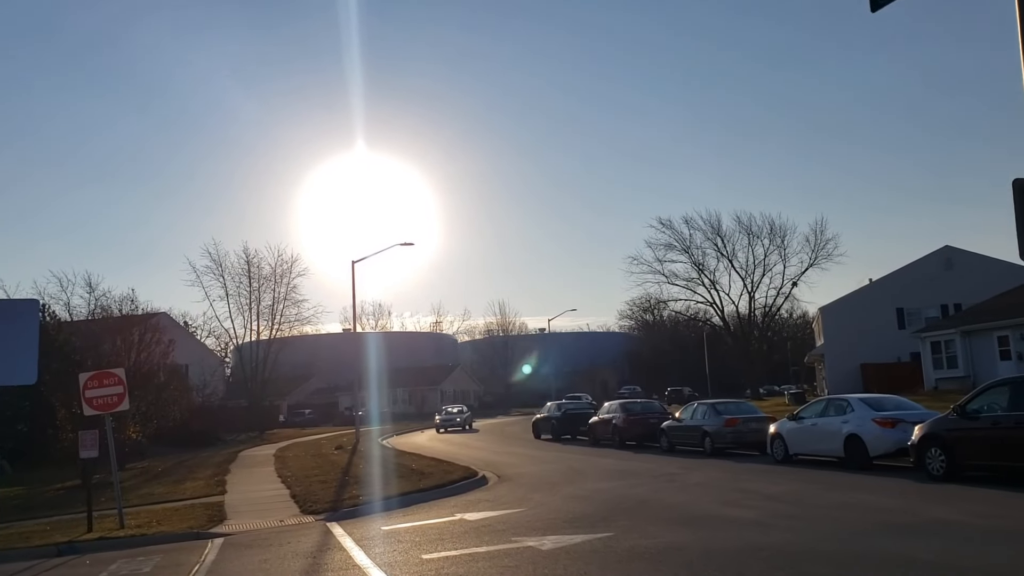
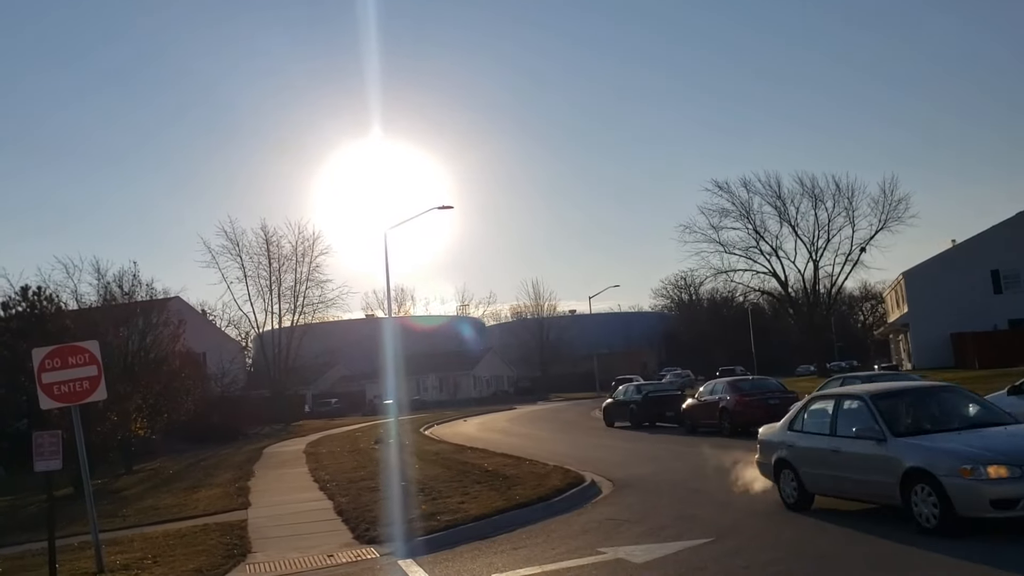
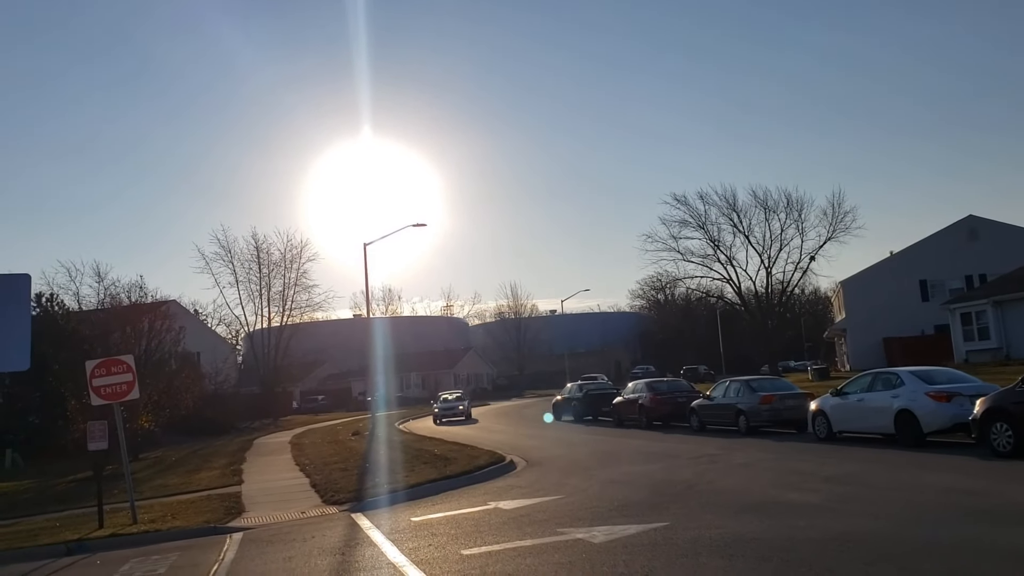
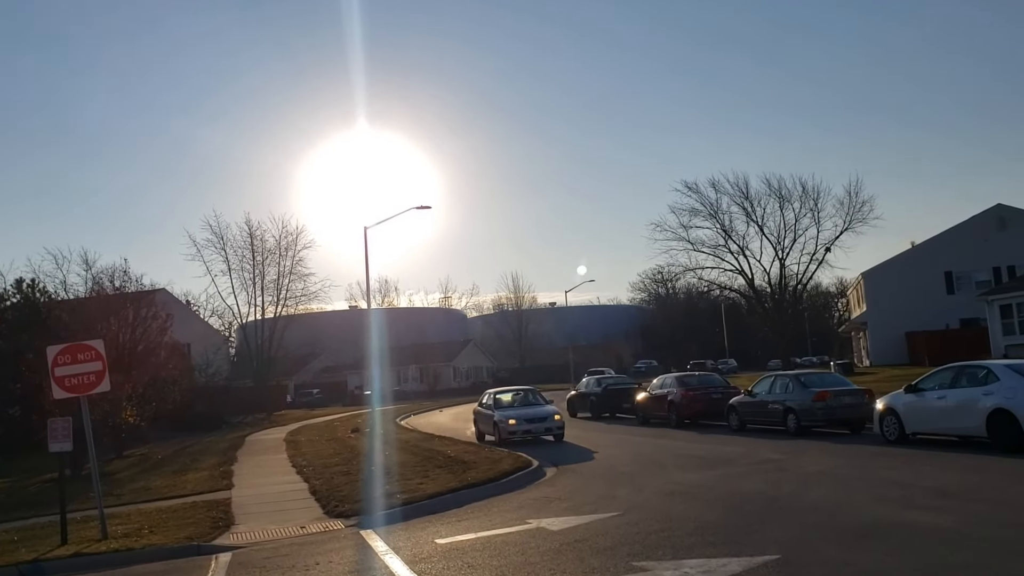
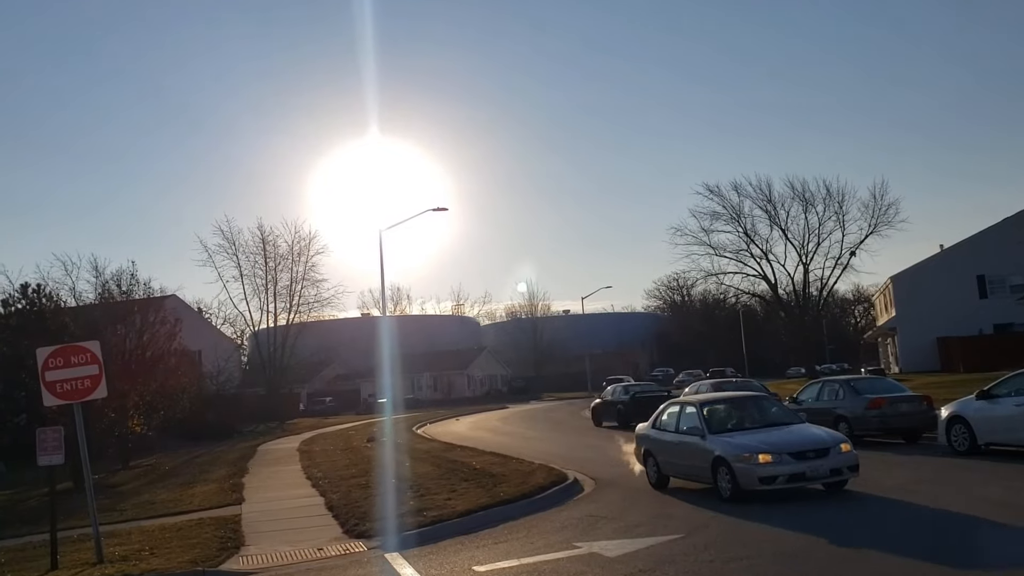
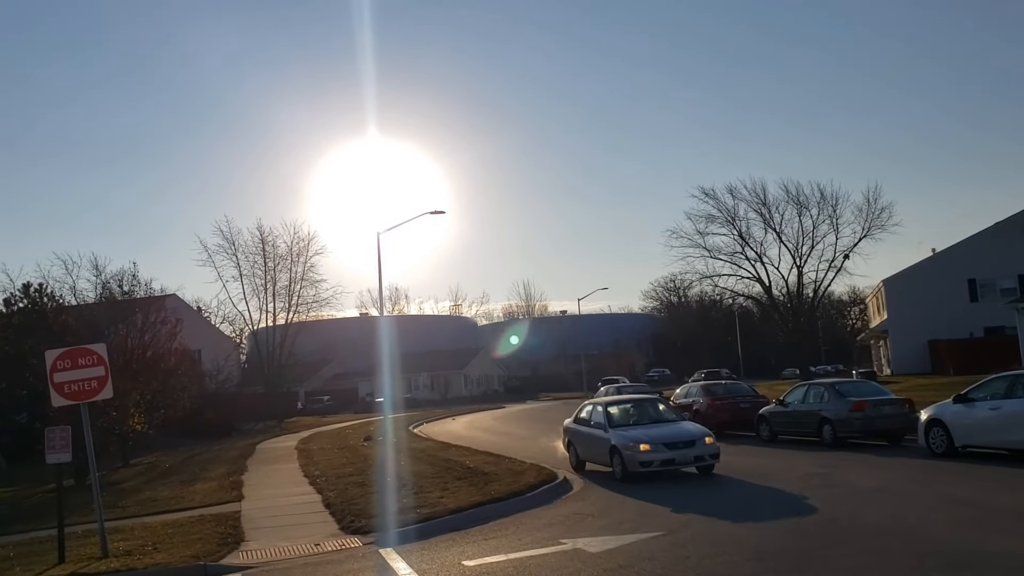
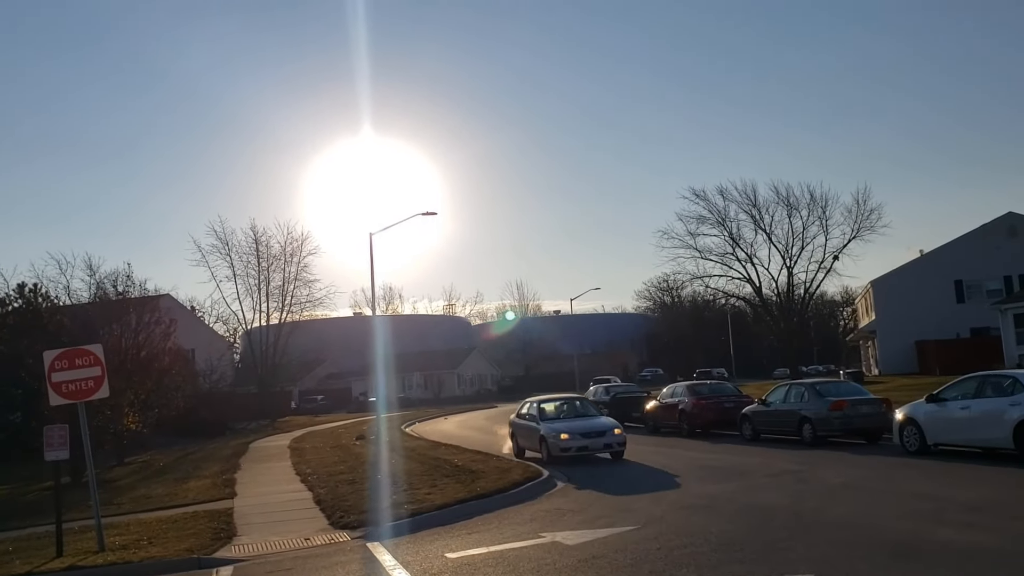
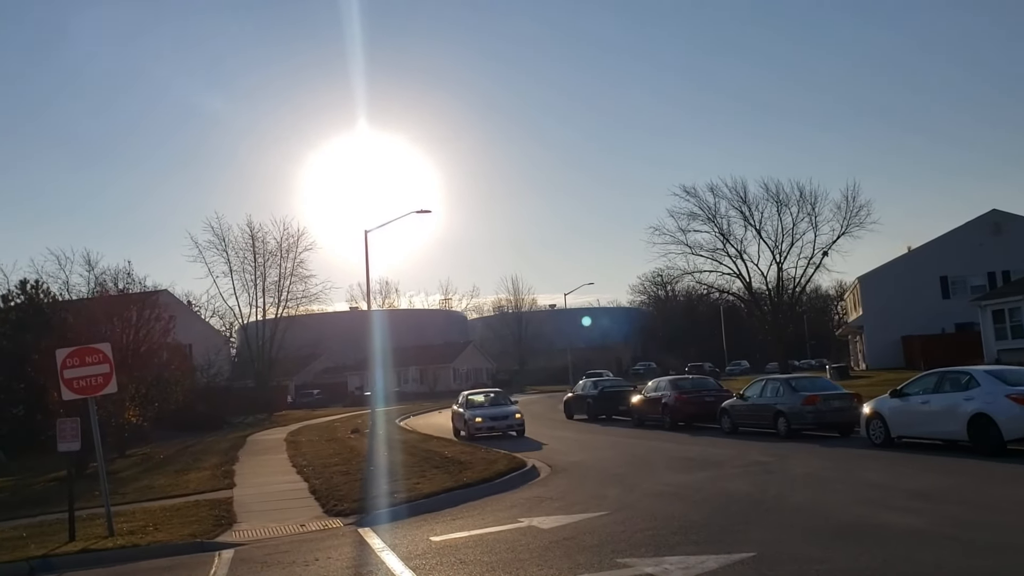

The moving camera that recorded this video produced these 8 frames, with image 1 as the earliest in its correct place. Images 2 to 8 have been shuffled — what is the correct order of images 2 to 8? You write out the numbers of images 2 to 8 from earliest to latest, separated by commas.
3, 8, 4, 7, 6, 5, 2
